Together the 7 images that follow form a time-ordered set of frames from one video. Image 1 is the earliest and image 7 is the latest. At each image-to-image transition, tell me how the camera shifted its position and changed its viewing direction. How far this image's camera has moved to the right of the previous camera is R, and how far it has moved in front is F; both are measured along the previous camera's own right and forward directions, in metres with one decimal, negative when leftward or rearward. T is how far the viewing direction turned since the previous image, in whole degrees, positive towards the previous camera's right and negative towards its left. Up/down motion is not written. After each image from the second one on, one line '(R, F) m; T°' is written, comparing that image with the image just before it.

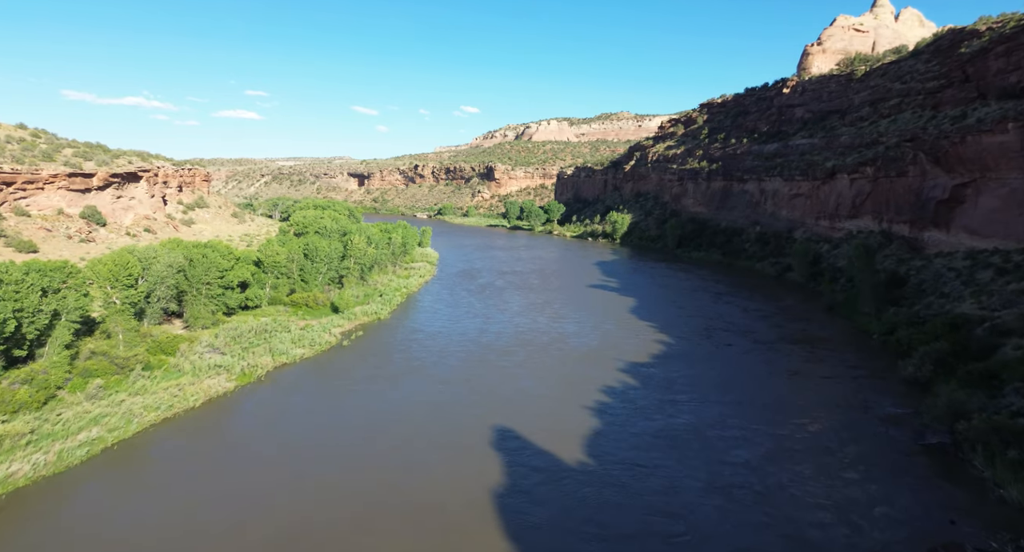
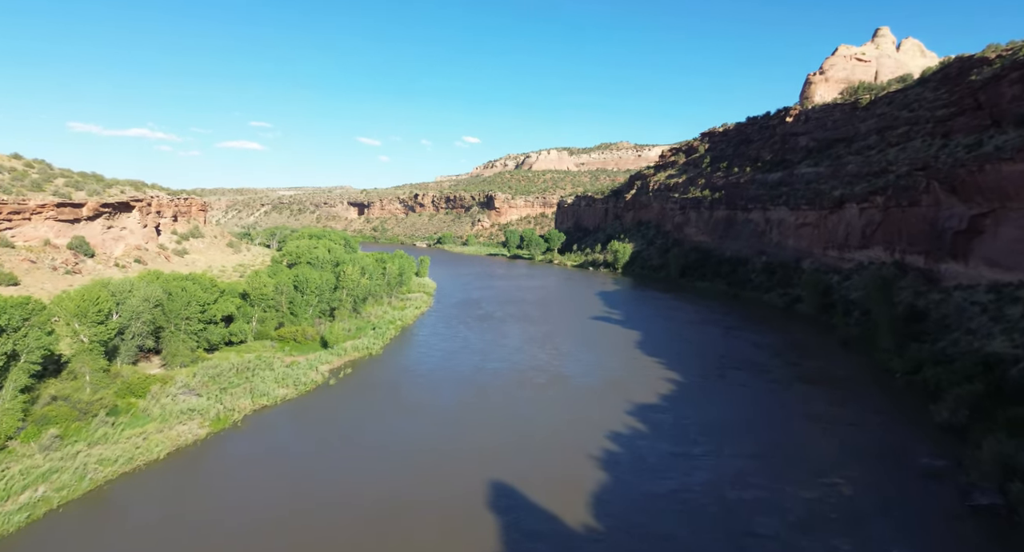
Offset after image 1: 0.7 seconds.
(0.0, +1.2) m; 0°
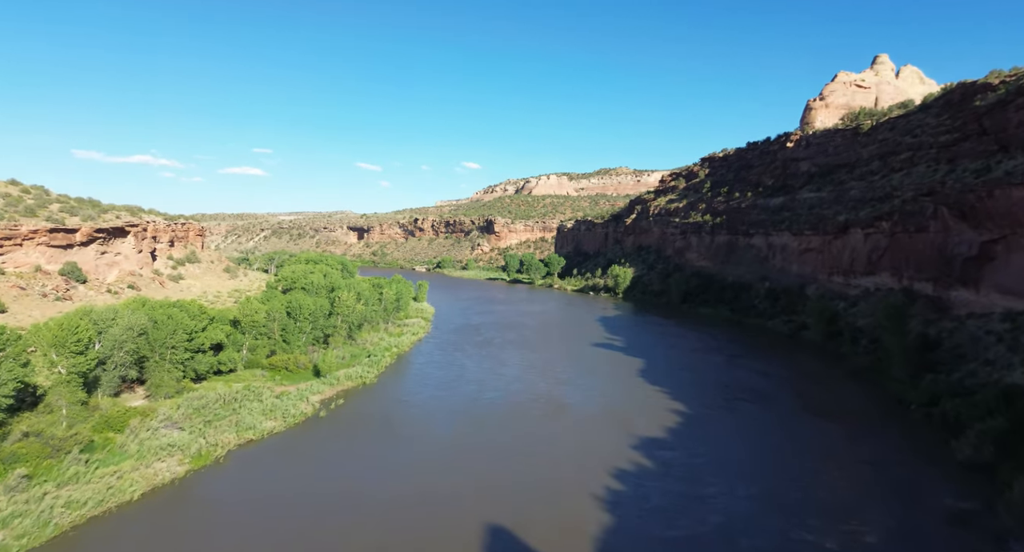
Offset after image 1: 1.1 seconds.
(0.0, +0.7) m; 0°
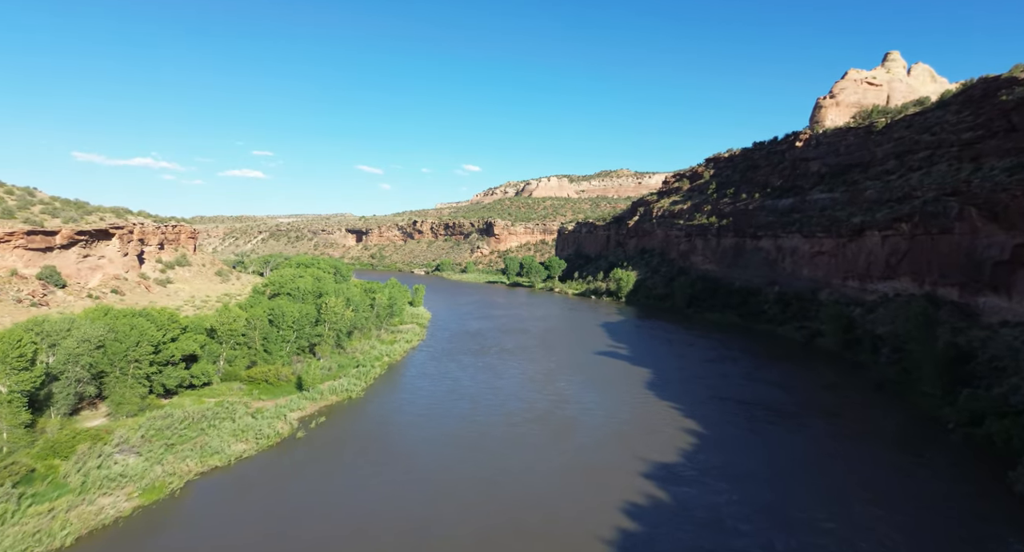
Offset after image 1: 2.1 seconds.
(+0.1, +1.7) m; 0°
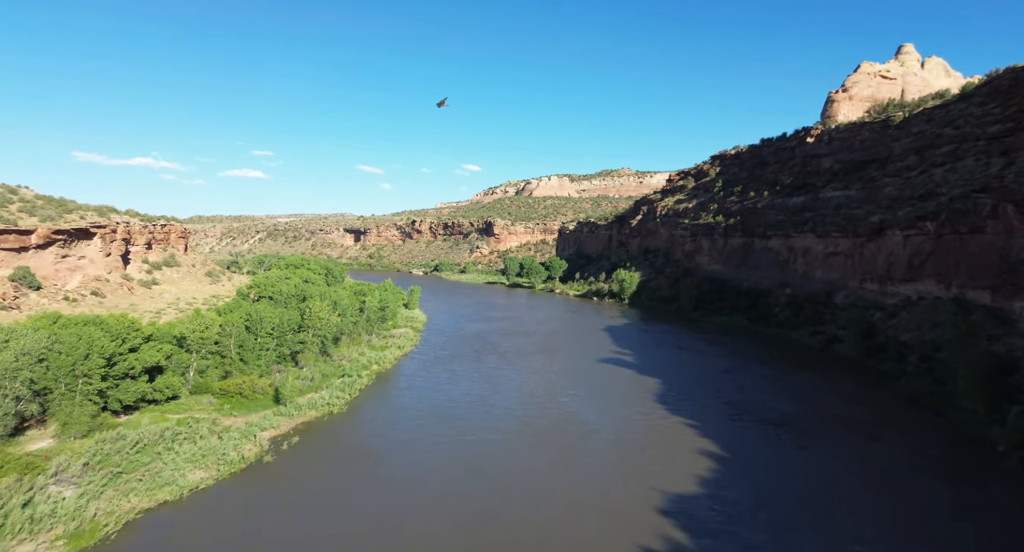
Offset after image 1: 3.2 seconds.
(+0.1, +1.9) m; 0°
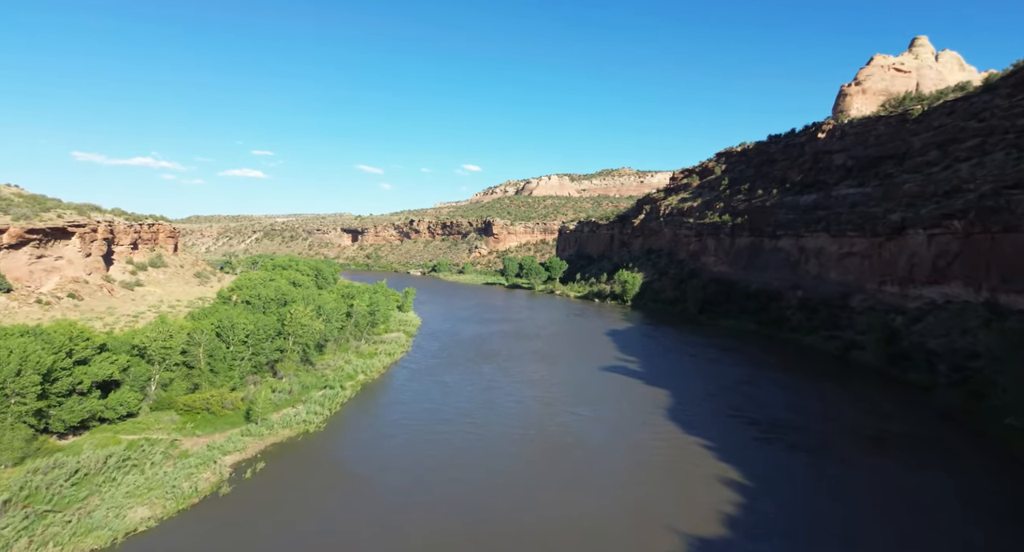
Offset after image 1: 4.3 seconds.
(+0.1, +1.9) m; 0°
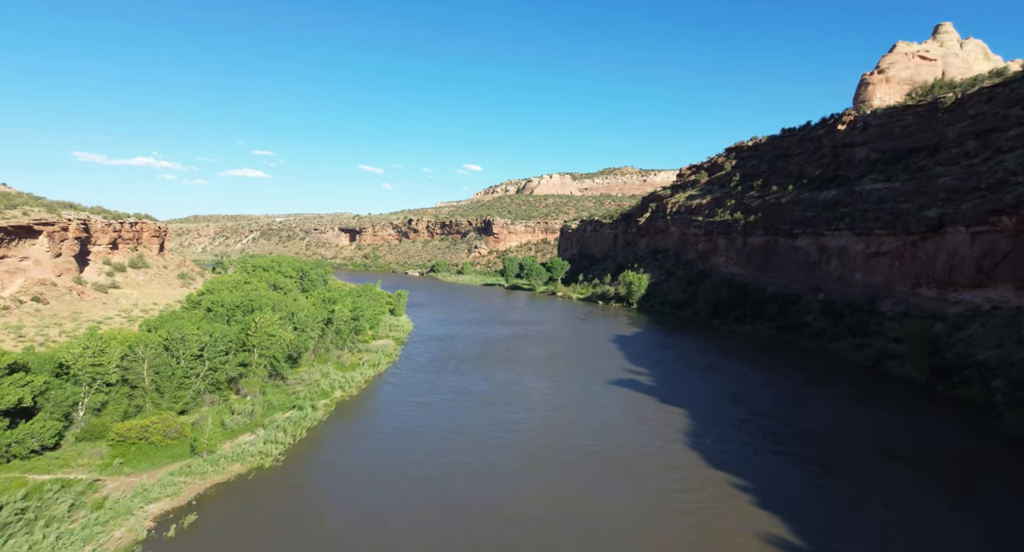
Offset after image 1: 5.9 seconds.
(+0.2, +2.8) m; 0°
